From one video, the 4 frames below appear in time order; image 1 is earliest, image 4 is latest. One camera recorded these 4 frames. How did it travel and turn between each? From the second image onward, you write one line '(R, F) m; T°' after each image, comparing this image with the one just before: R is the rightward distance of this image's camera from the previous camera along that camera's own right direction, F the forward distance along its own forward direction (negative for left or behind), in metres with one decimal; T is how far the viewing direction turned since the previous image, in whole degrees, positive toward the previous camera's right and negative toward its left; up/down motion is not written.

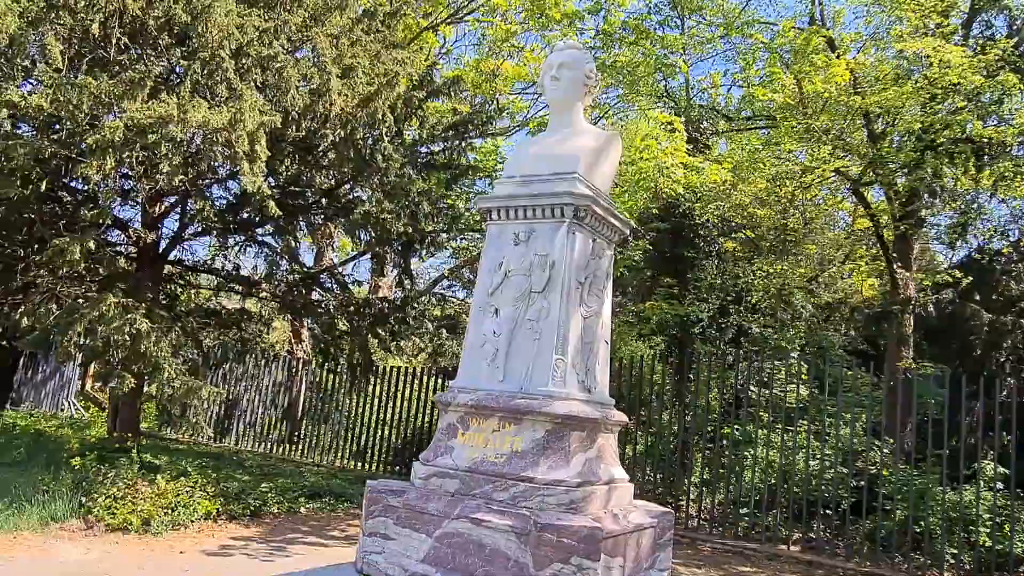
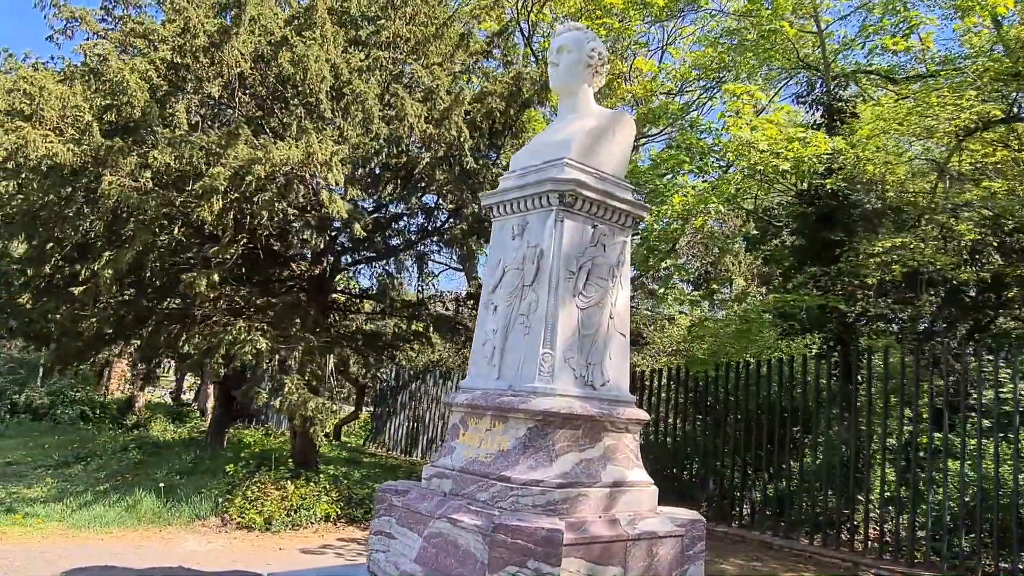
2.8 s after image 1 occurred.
(+1.7, +0.4) m; -18°
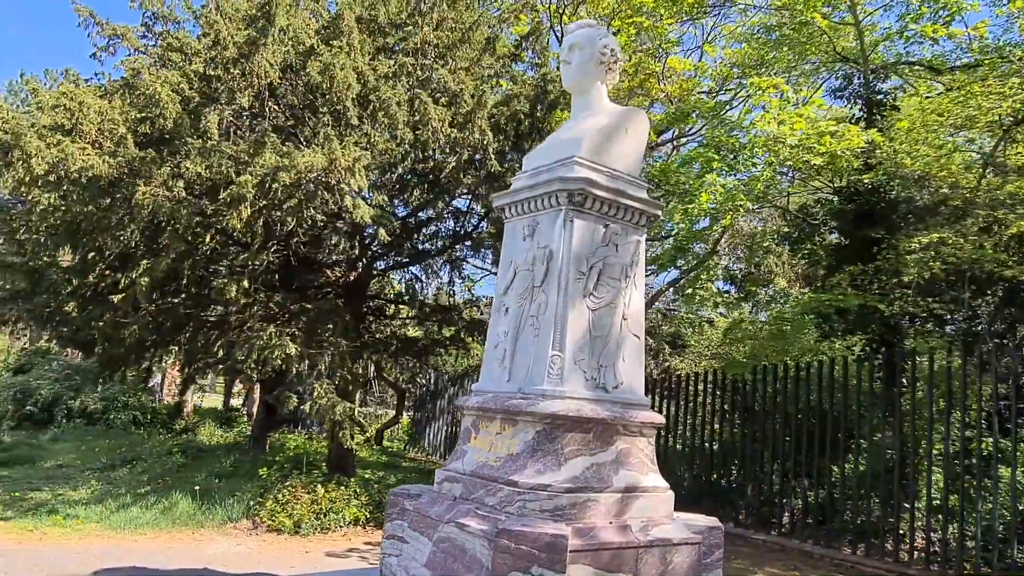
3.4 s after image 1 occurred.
(+0.3, +0.1) m; -4°
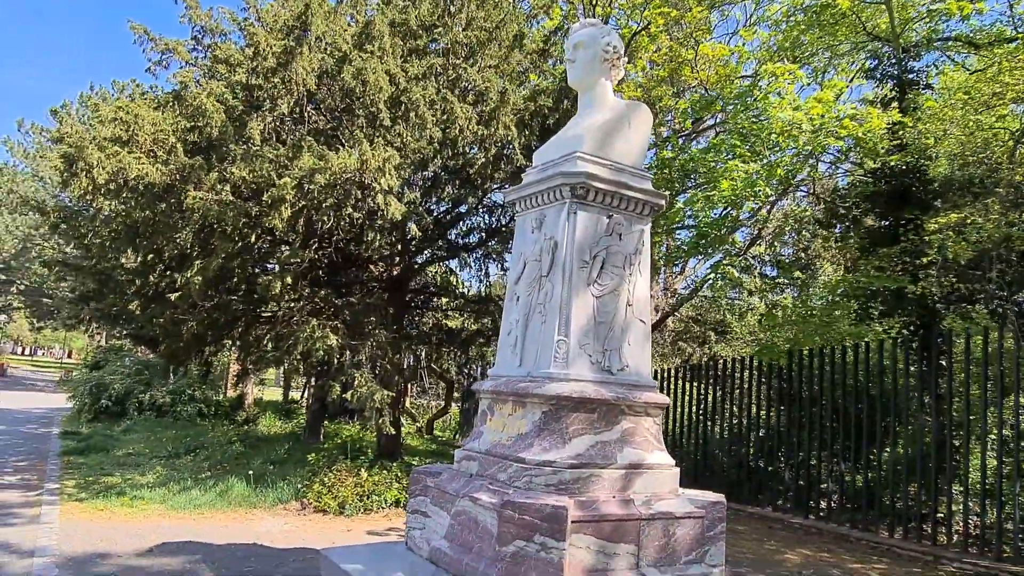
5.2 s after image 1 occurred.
(+0.3, -0.3) m; -4°
